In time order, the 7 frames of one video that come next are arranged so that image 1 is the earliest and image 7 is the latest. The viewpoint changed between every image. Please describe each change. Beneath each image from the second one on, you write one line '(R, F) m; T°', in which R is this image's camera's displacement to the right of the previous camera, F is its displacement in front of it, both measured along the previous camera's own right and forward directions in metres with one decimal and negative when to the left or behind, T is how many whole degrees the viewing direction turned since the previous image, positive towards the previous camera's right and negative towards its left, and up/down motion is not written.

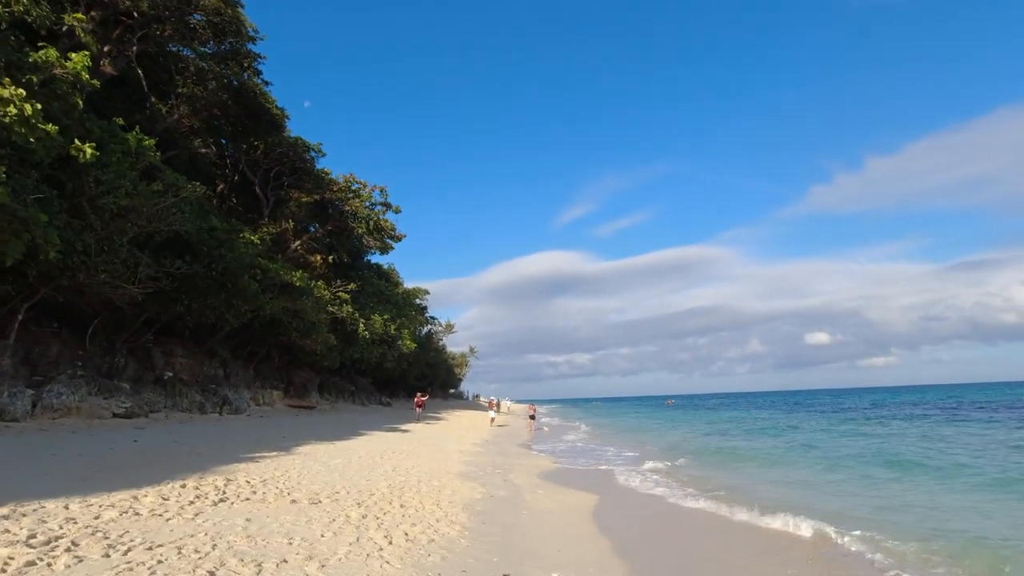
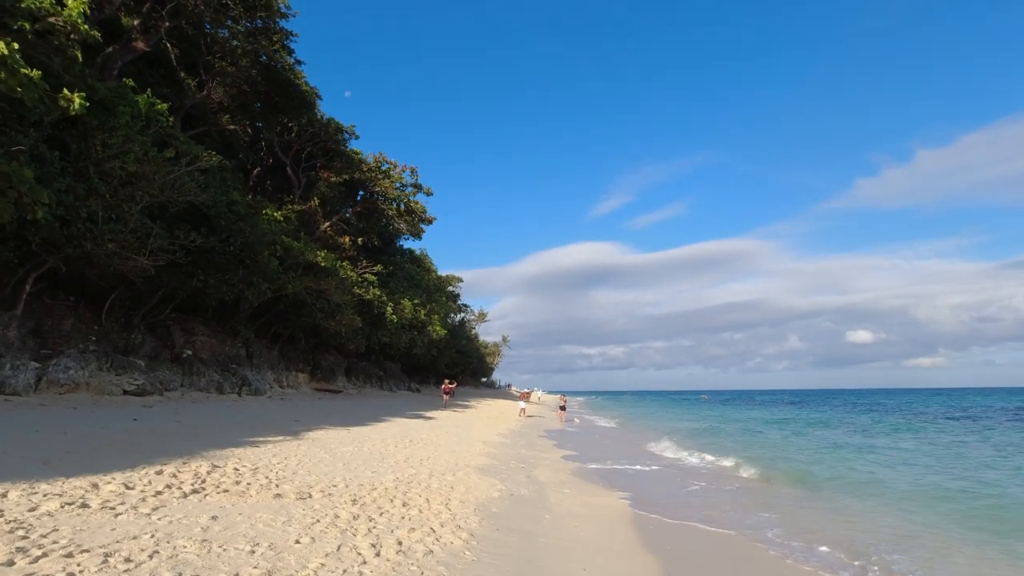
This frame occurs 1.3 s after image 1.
(+0.1, +1.2) m; -3°
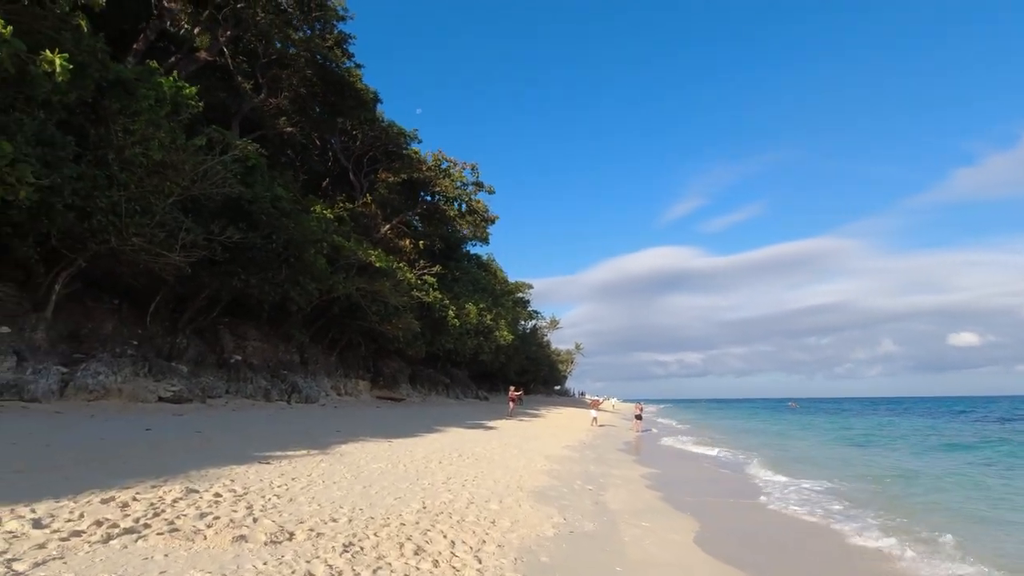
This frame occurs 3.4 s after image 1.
(+0.2, +2.0) m; -7°
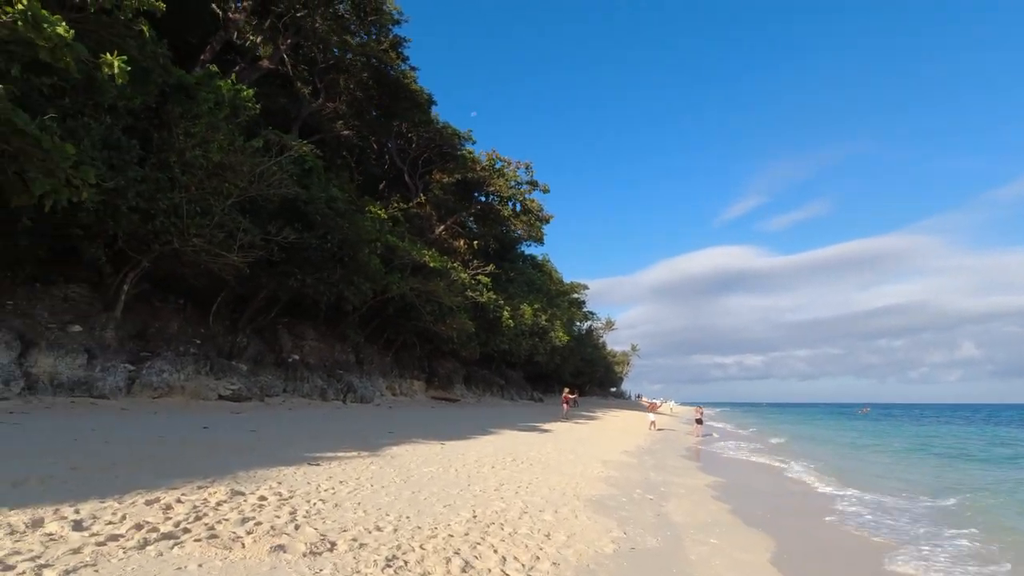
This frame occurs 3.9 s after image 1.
(0.0, +0.4) m; -5°
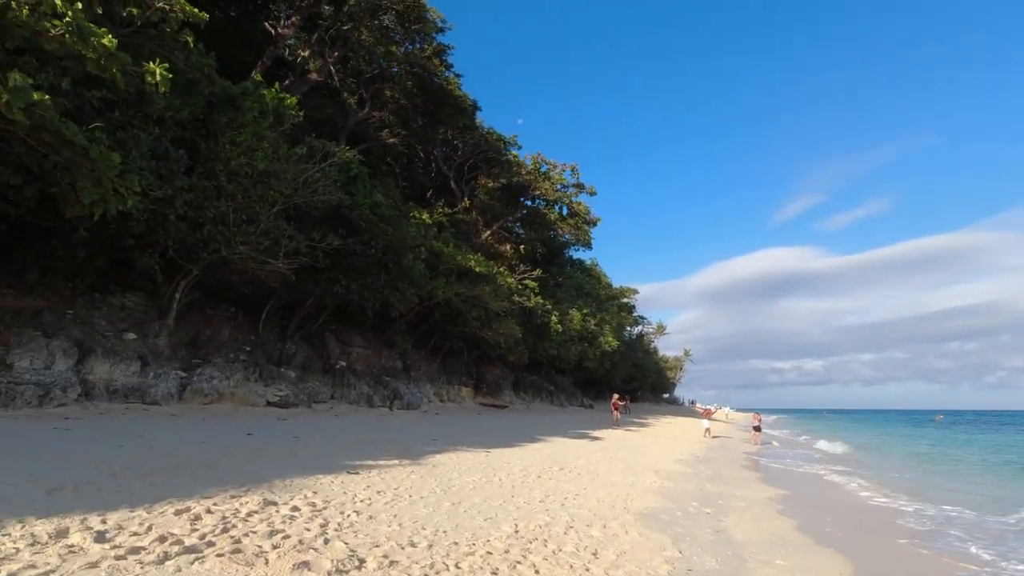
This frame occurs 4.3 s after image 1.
(+0.1, +0.4) m; -5°
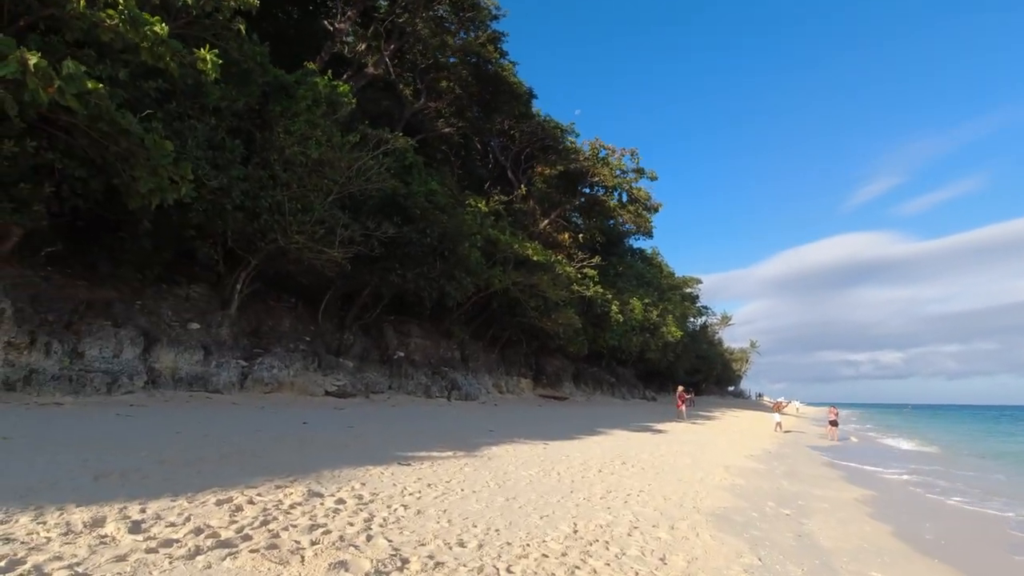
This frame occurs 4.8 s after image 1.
(0.0, +0.5) m; -6°
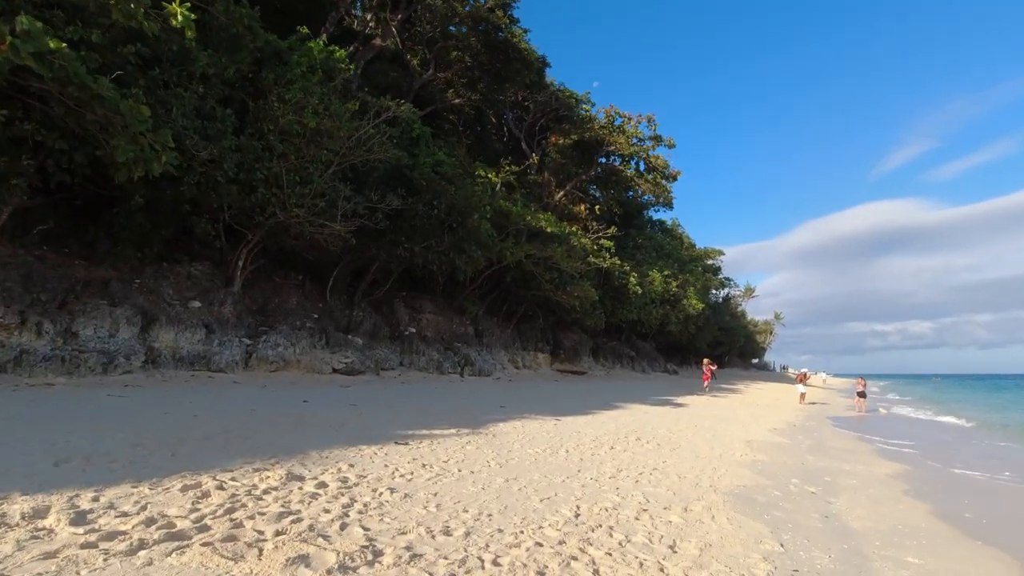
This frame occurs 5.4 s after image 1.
(+0.2, +0.5) m; -2°
